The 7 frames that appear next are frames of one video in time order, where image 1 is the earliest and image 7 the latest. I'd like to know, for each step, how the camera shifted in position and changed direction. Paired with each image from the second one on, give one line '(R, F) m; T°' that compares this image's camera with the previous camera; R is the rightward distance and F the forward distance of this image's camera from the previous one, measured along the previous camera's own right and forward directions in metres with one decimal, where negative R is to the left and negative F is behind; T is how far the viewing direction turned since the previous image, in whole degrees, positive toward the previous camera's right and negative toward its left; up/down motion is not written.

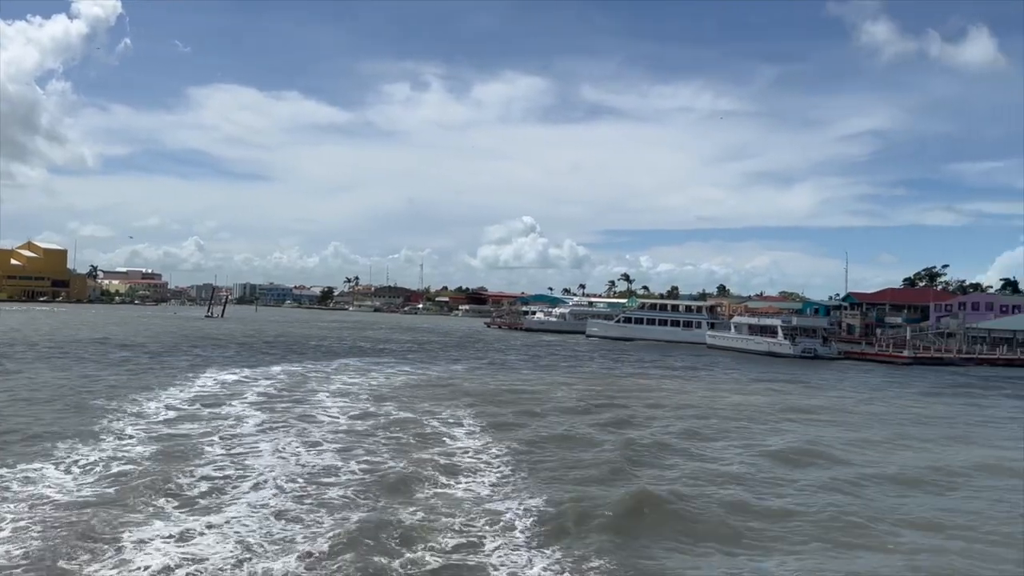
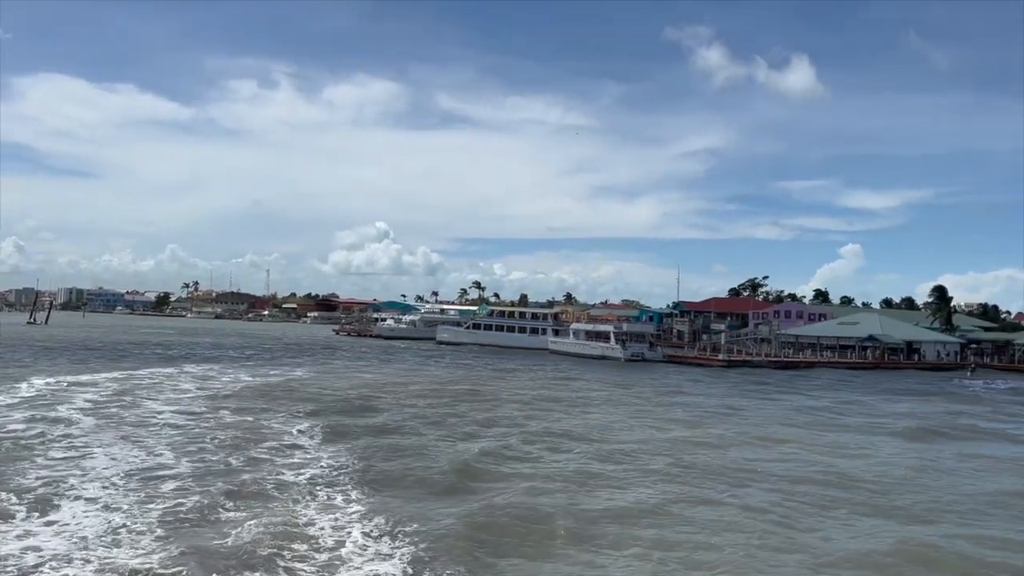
(+0.4, -1.5) m; +10°
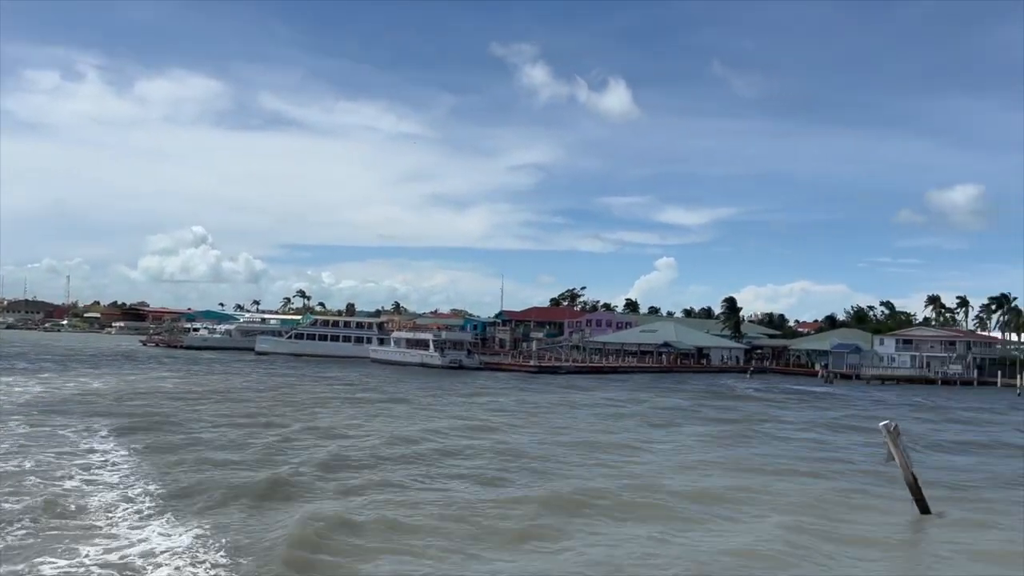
(+0.6, -2.0) m; +12°
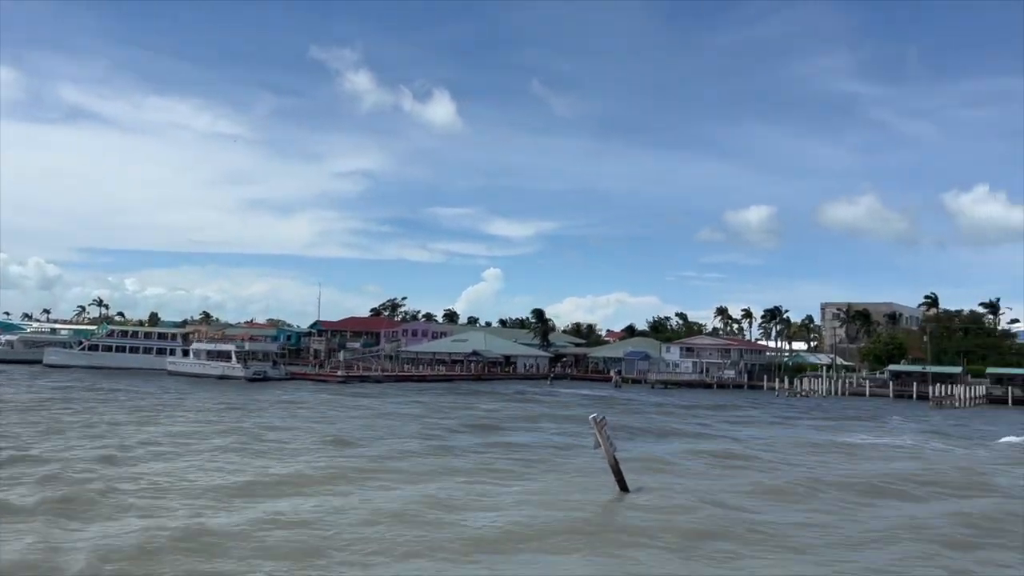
(+1.3, -2.4) m; +12°
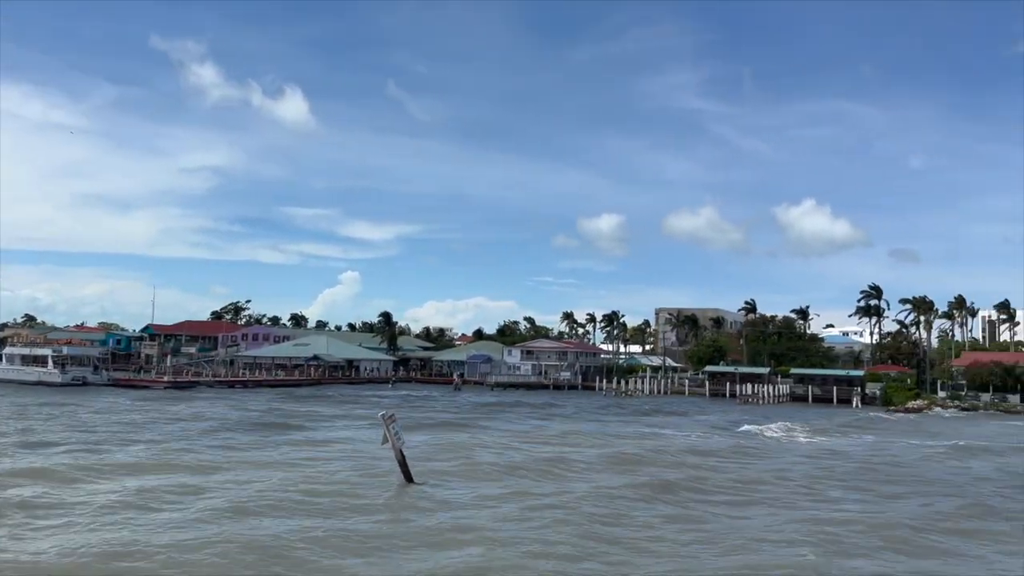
(+1.6, -1.9) m; +10°
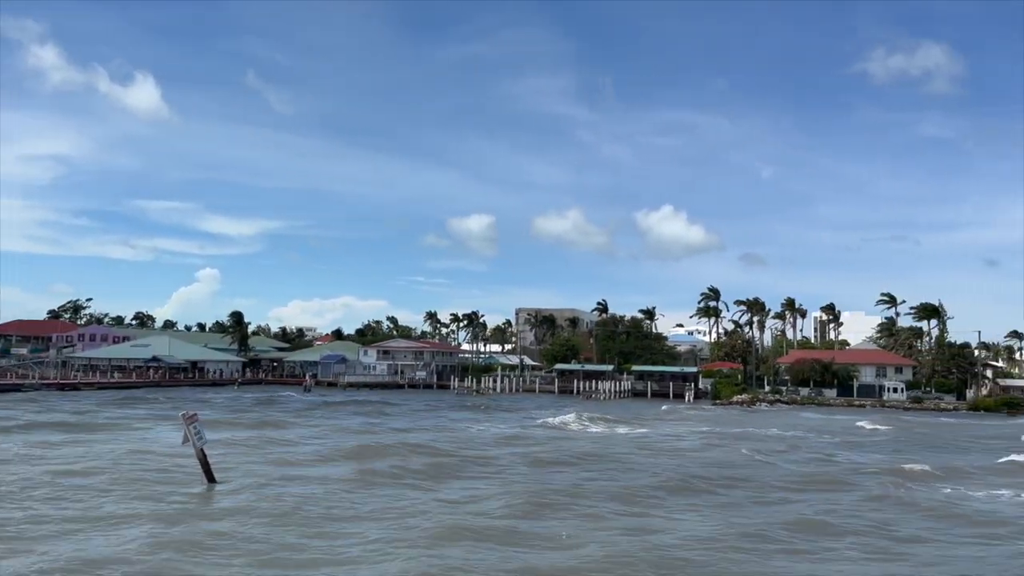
(+1.7, -1.2) m; +9°
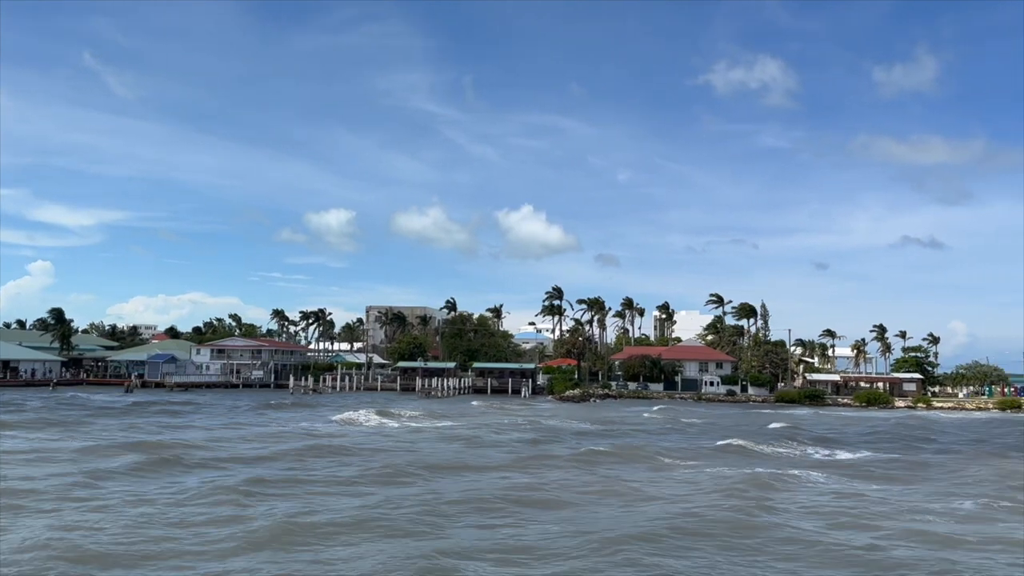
(+2.1, -1.3) m; +10°
